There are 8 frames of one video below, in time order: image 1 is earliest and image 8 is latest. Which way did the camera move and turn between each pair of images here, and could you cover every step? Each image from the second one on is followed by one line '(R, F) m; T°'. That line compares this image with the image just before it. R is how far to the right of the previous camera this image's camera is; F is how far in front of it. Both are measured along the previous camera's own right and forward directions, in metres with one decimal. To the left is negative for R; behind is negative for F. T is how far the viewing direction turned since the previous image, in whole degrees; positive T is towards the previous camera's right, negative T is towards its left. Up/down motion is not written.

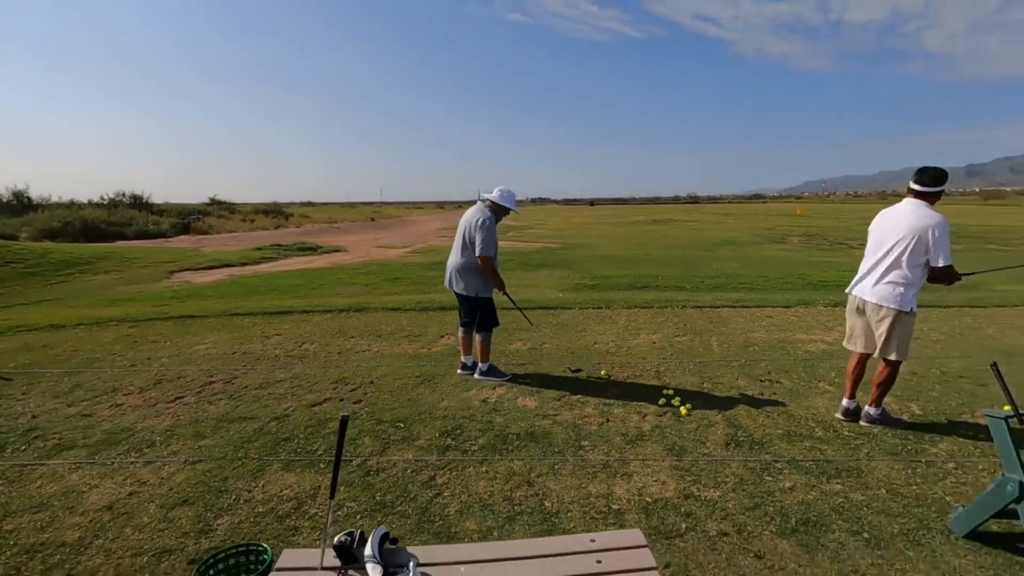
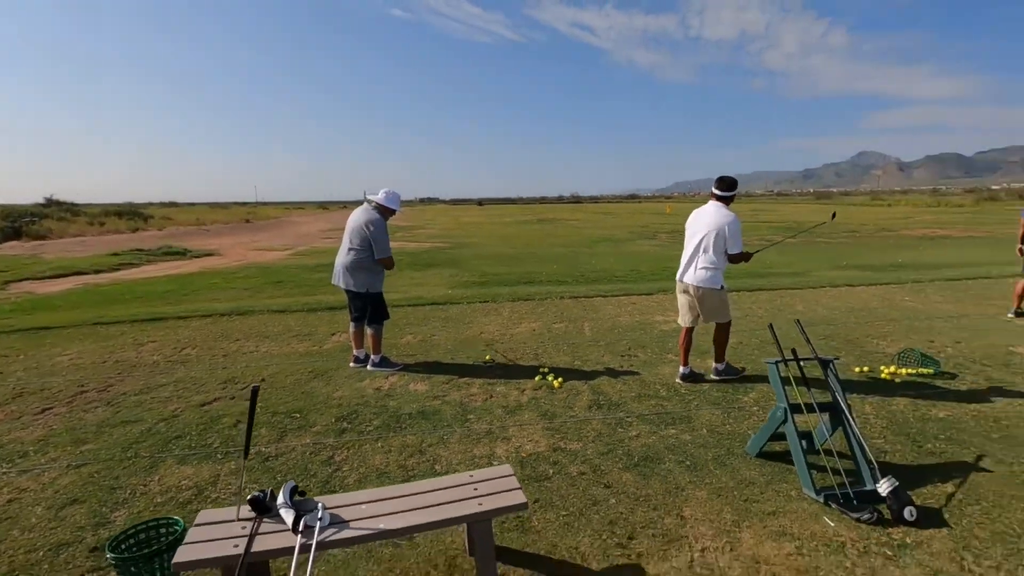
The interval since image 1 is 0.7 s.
(0.0, -0.6) m; +12°
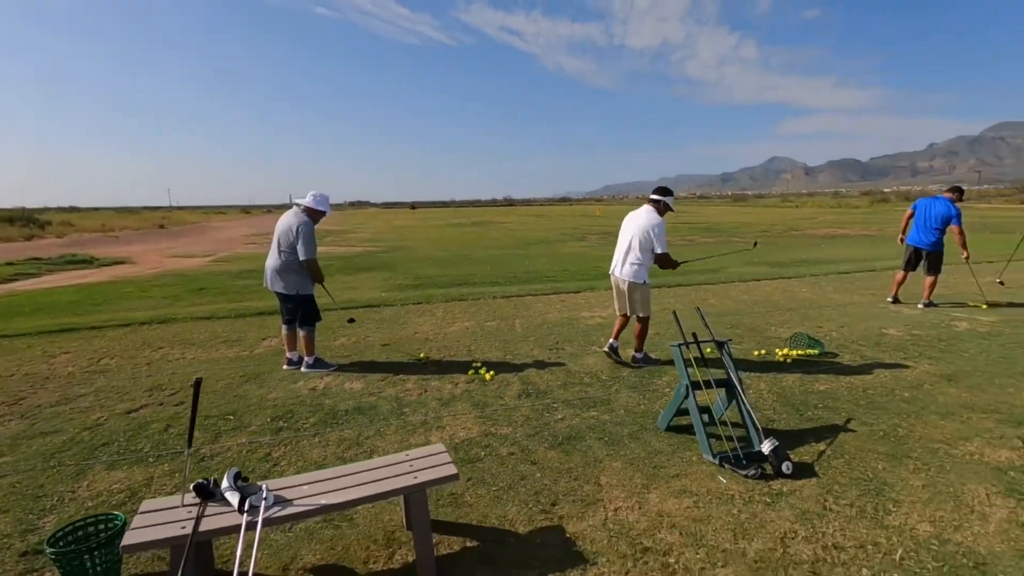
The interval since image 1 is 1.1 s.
(0.0, -0.3) m; +7°
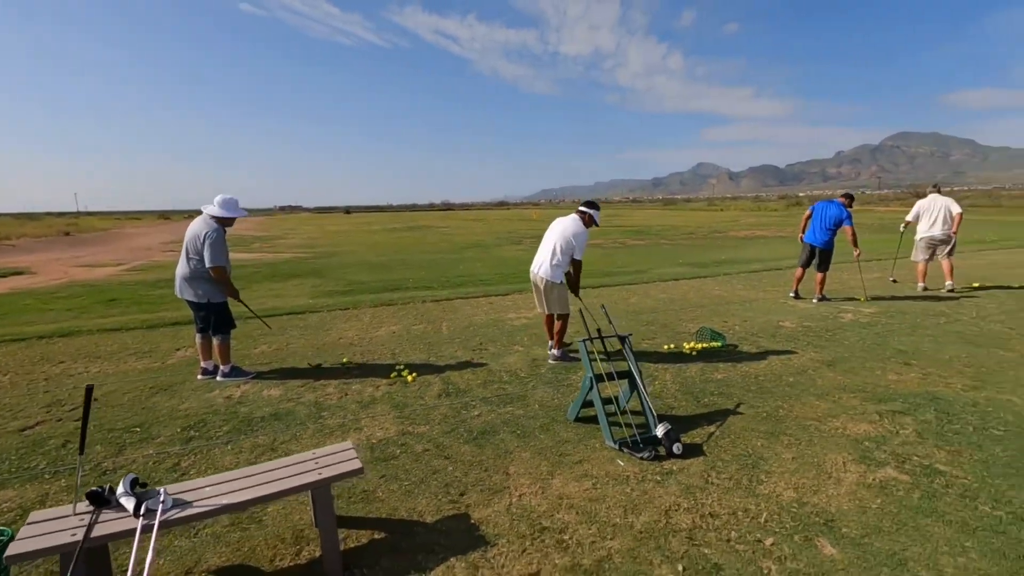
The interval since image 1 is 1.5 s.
(+0.2, -0.2) m; +6°
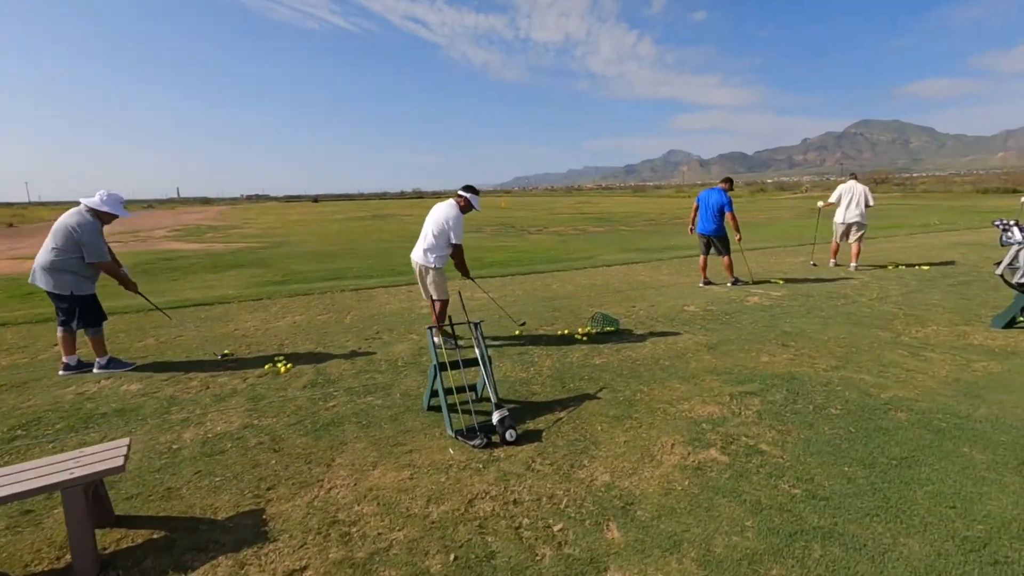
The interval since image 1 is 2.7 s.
(+1.2, +0.1) m; +3°
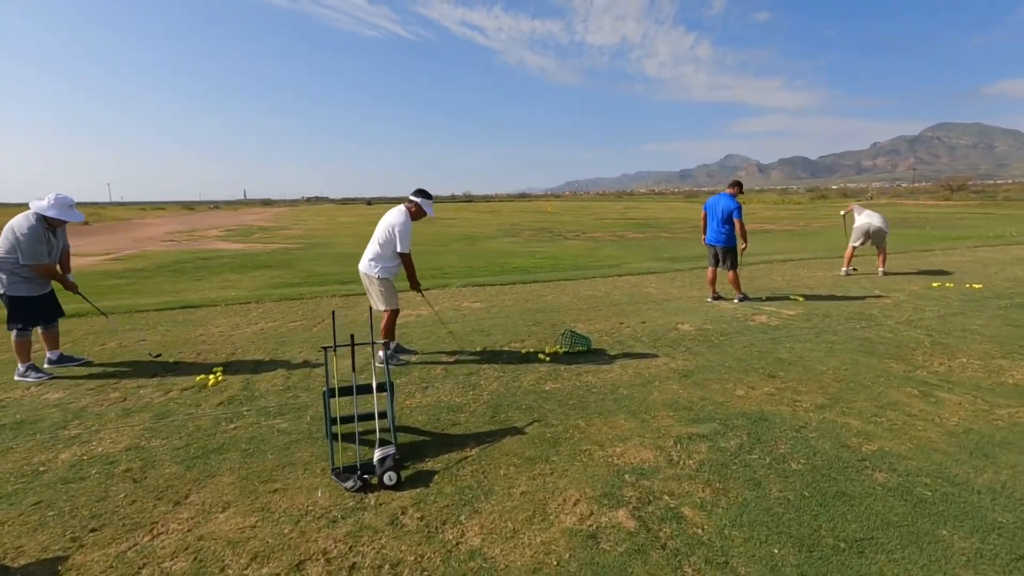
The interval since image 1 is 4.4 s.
(+1.1, +0.7) m; -5°
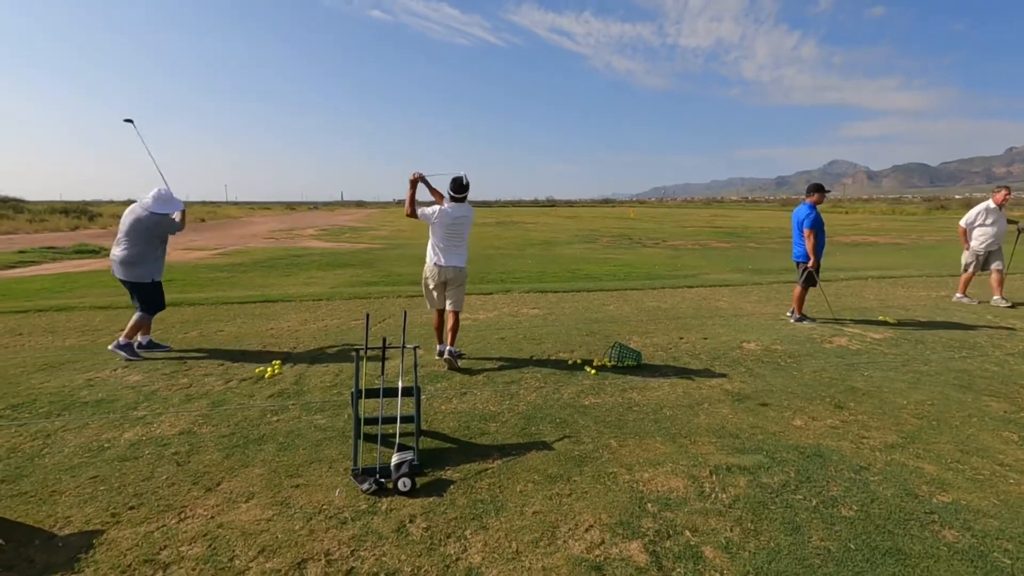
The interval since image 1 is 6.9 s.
(+0.4, +0.1) m; -9°
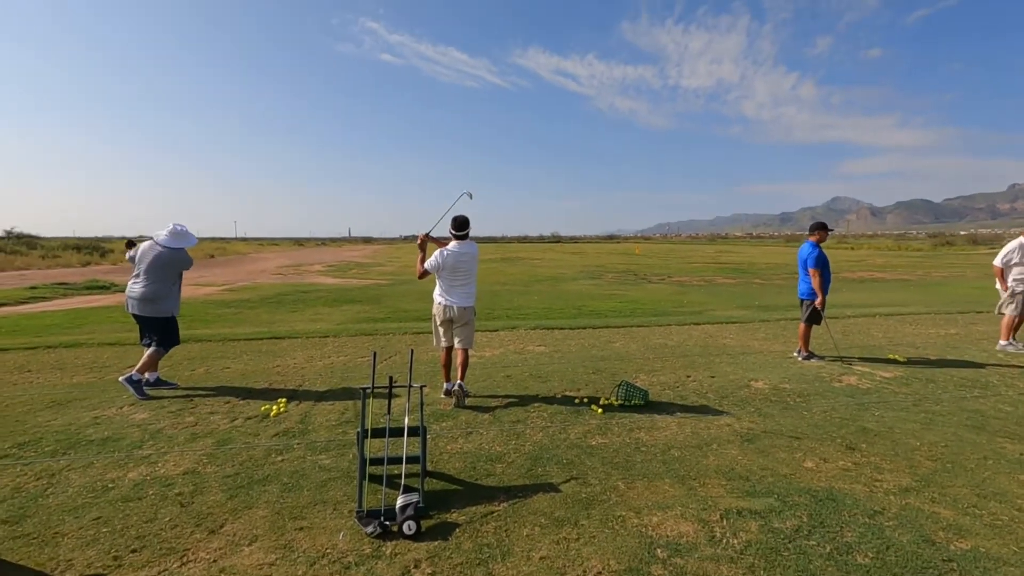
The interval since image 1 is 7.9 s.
(0.0, 0.0) m; -1°
